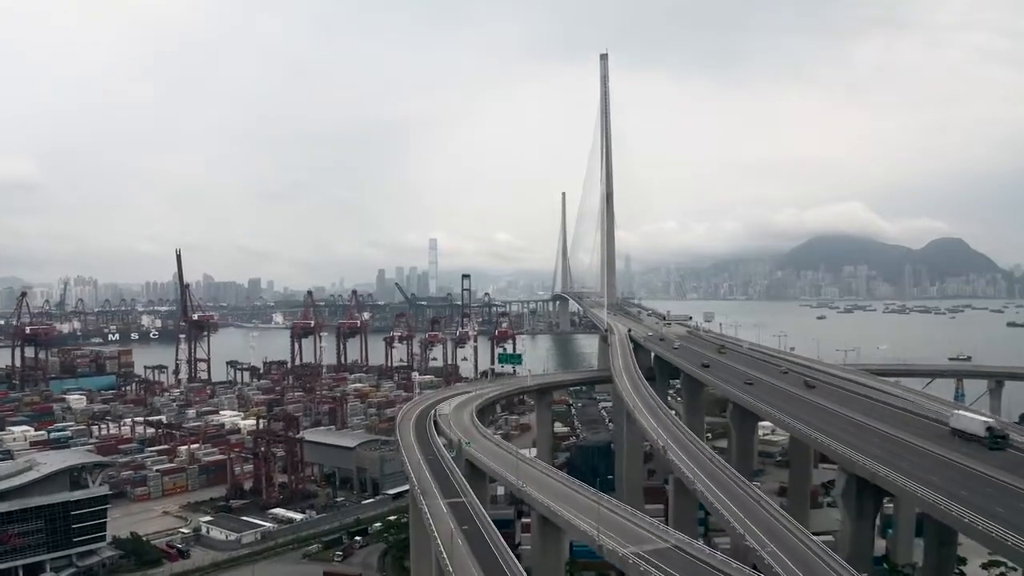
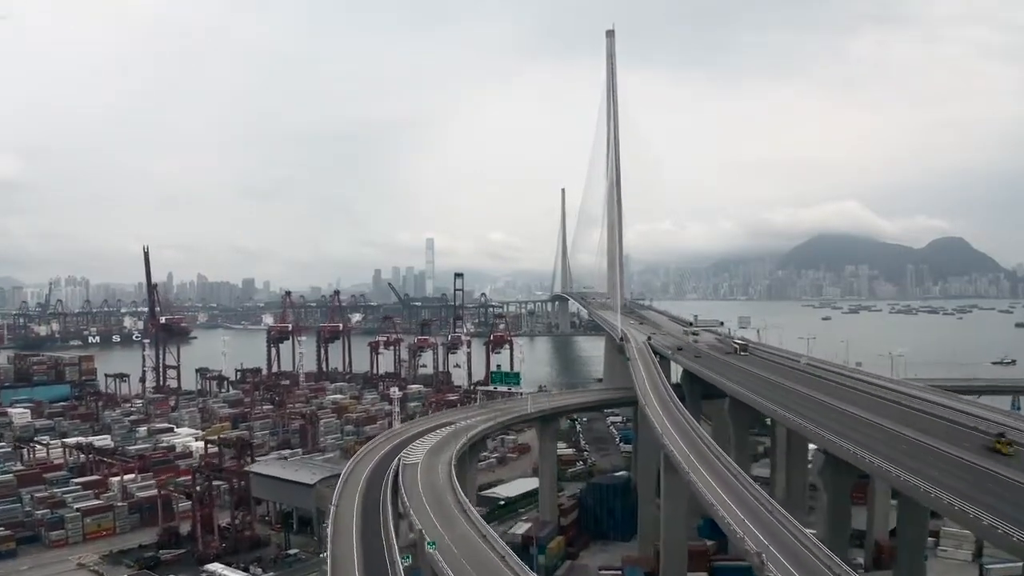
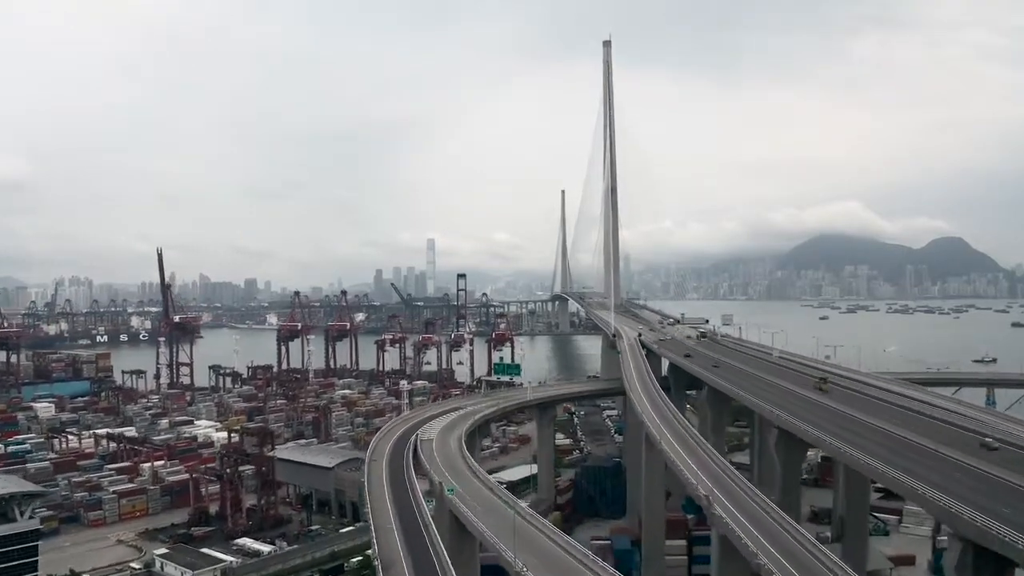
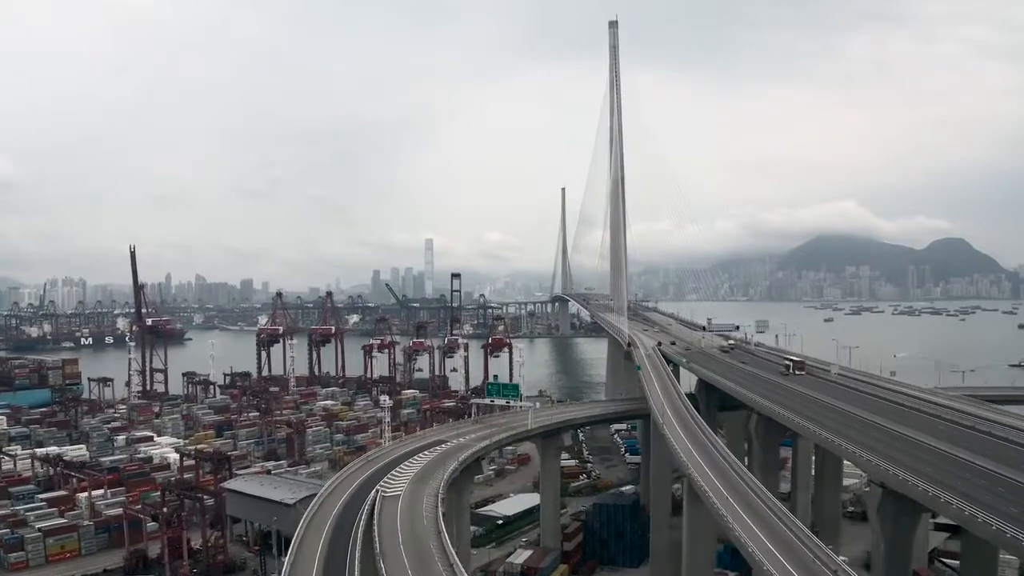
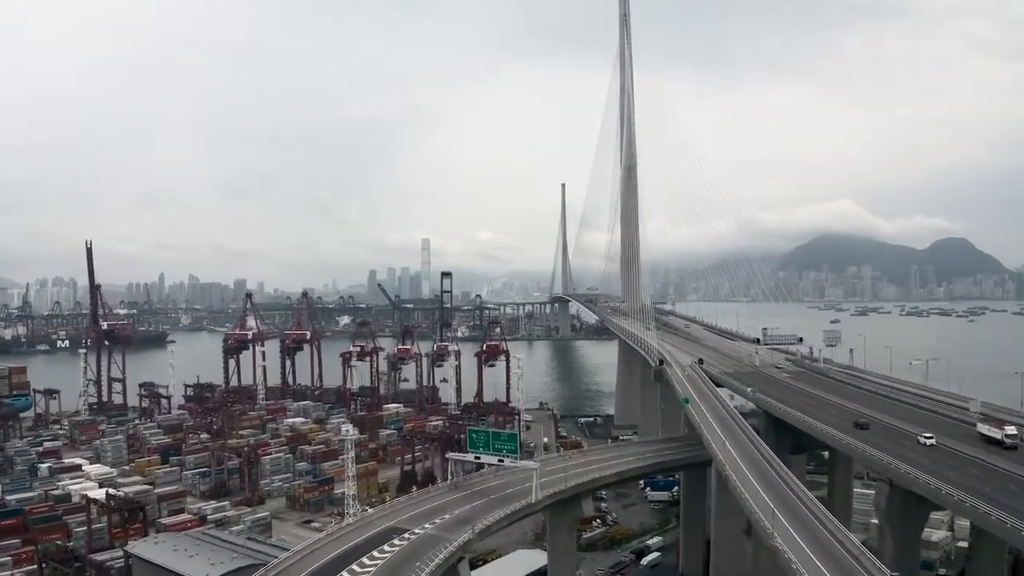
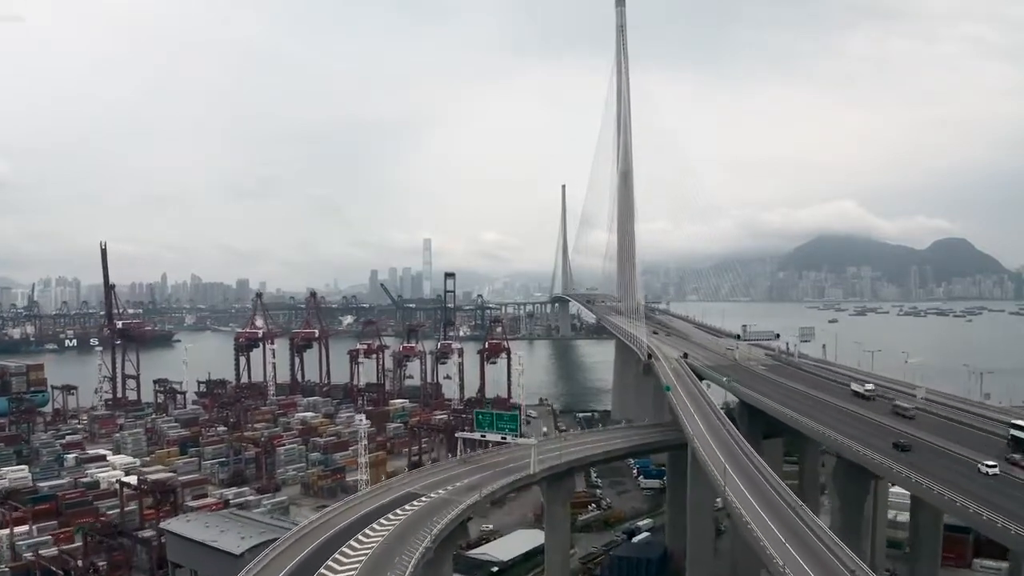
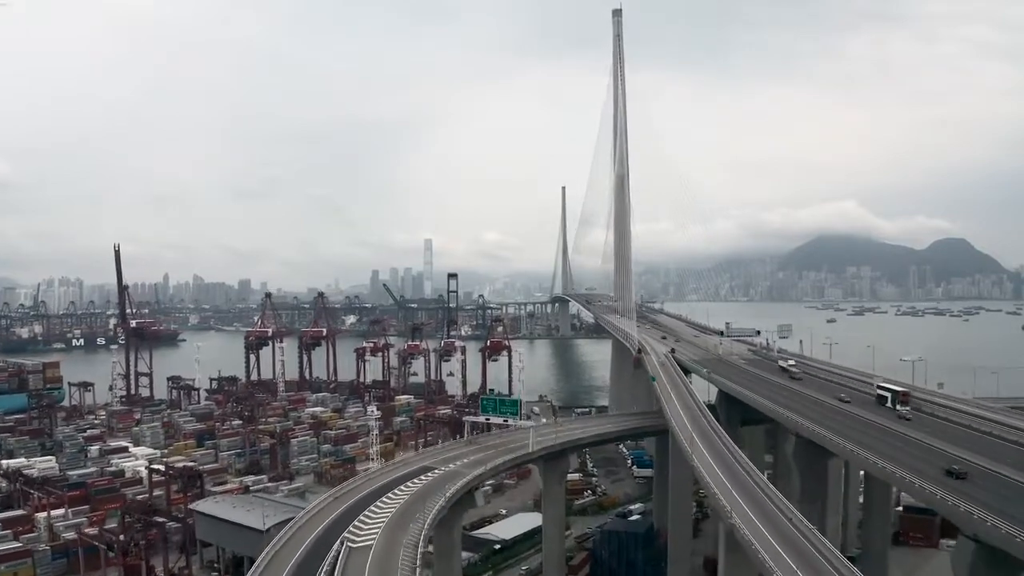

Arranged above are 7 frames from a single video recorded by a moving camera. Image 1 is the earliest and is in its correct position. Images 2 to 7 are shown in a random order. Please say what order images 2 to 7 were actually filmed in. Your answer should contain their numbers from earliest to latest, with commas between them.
3, 2, 4, 7, 6, 5
